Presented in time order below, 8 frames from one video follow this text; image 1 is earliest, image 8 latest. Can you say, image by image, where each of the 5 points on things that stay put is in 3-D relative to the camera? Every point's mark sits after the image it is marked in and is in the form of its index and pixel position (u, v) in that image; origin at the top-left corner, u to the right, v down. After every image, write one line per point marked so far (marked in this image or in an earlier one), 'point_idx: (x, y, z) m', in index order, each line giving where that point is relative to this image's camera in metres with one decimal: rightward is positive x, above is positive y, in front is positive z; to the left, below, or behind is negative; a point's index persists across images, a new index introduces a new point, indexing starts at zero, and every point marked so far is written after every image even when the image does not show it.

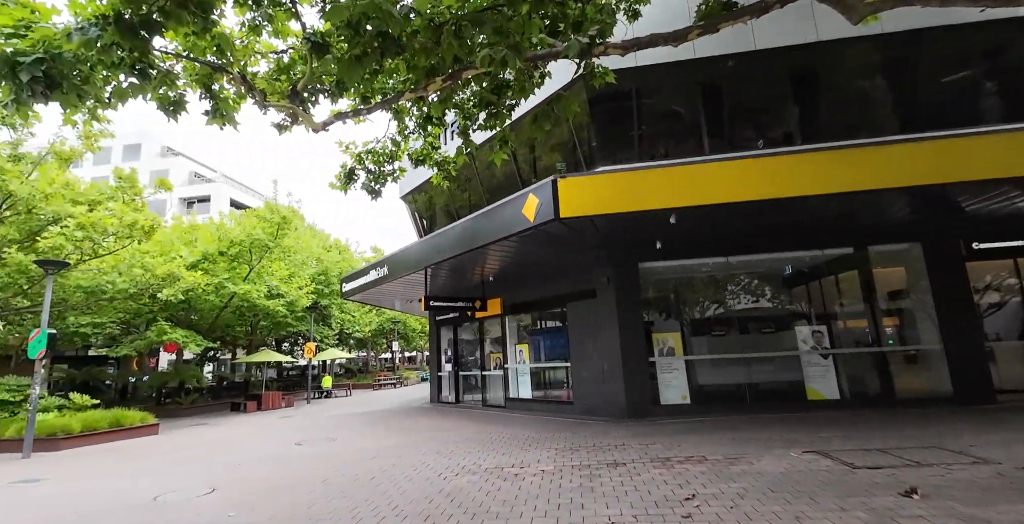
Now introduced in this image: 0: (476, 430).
0: (-0.7, -3.2, +8.9) m
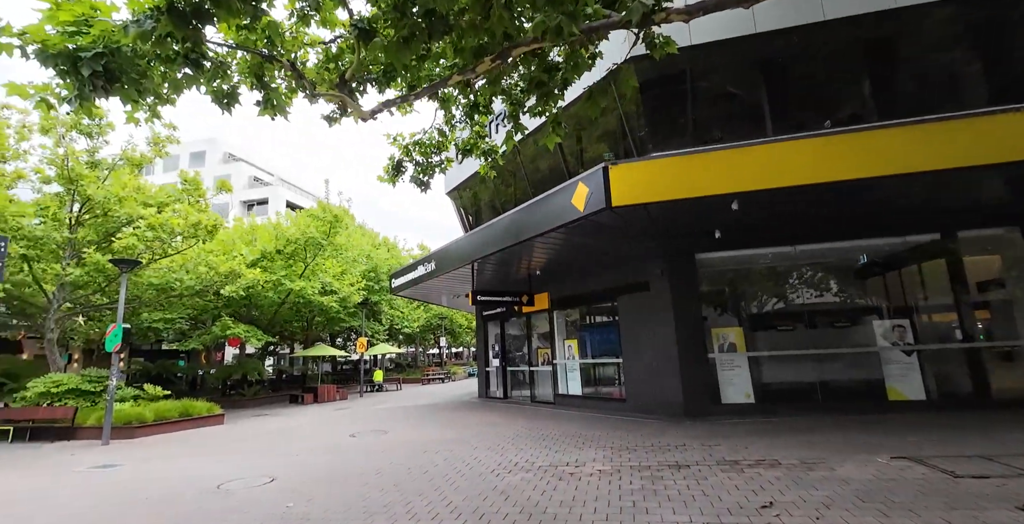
0: (+0.3, -3.0, +8.7) m
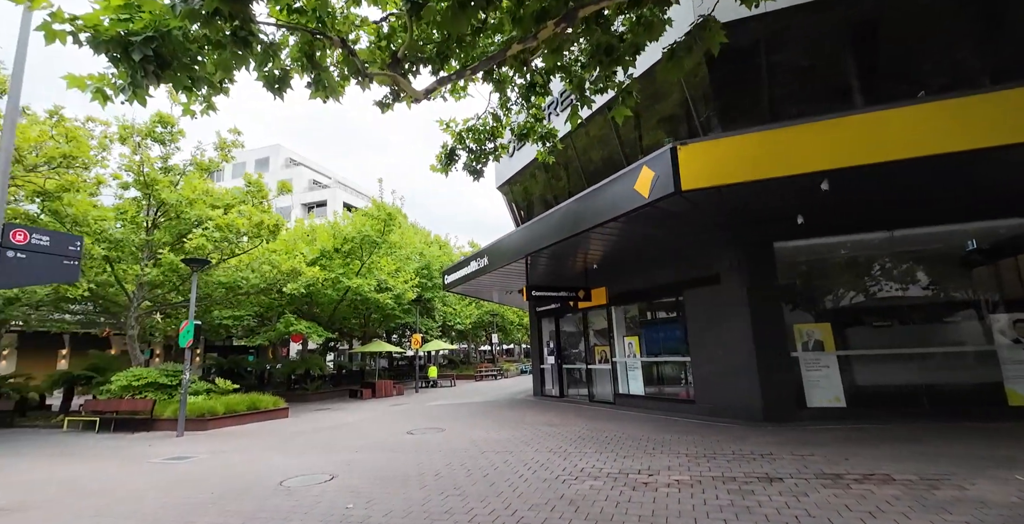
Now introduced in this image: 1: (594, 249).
0: (+1.3, -2.9, +8.2) m
1: (+1.9, +0.3, +10.9) m
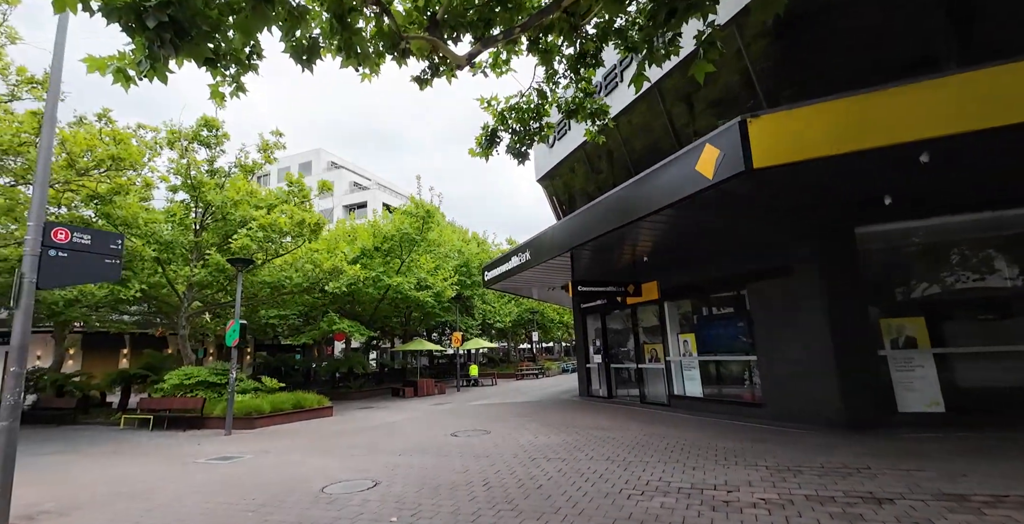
0: (+2.1, -2.7, +7.6) m
1: (+2.9, +0.4, +10.2) m
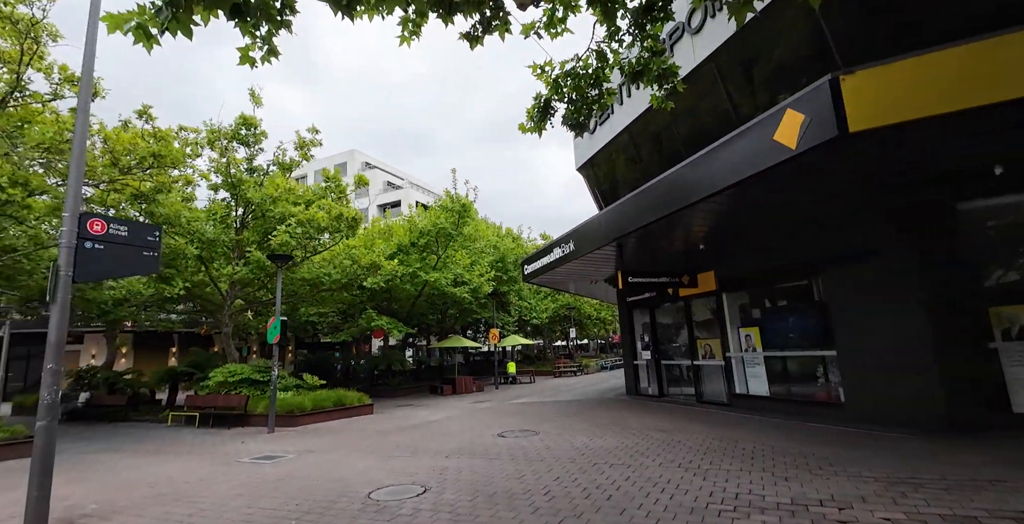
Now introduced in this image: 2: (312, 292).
0: (+2.9, -2.5, +6.9) m
1: (+3.8, +0.7, +9.4) m
2: (-6.6, -1.0, +15.6) m
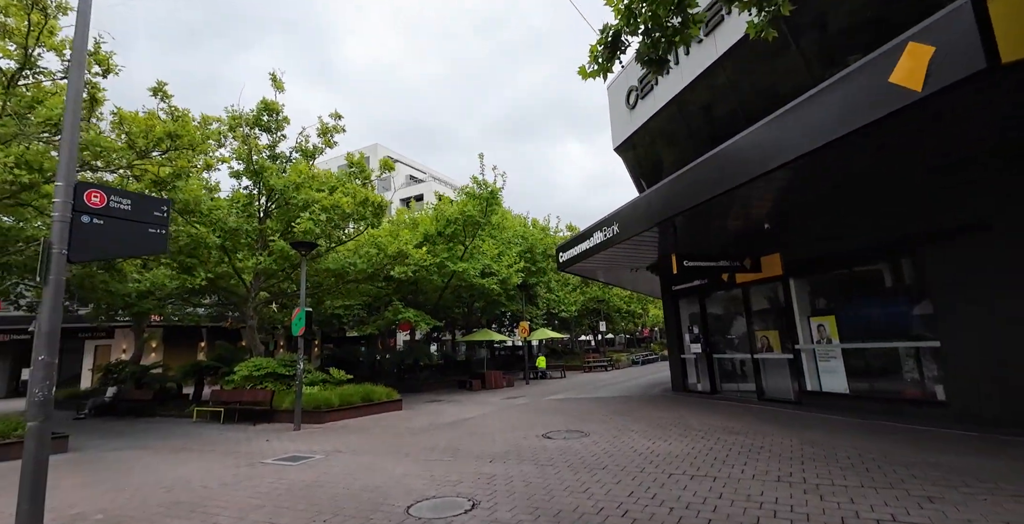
0: (+3.6, -2.2, +5.9) m
1: (+4.5, +1.0, +8.4) m
2: (-5.6, -0.7, +15.0) m
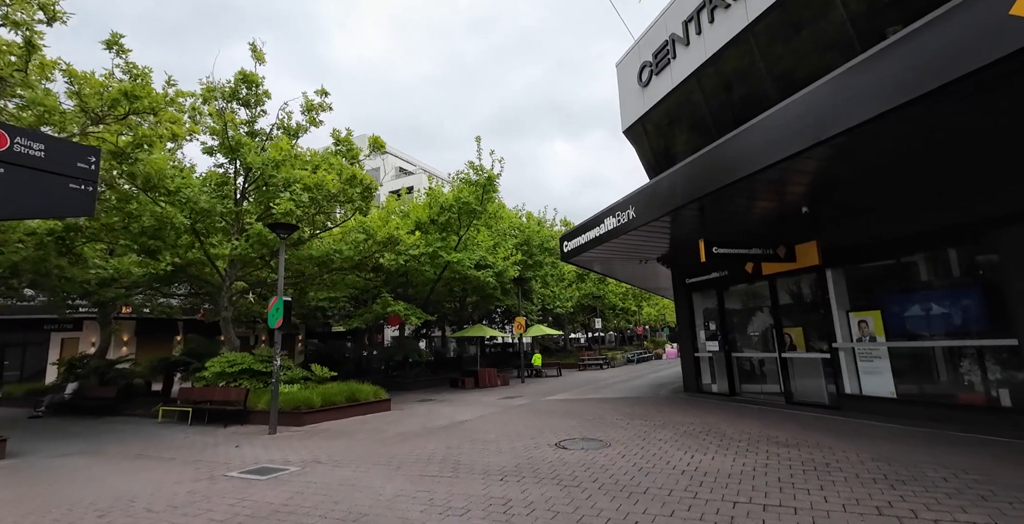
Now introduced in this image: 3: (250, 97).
0: (+3.8, -2.0, +5.0) m
1: (+4.7, +1.2, +7.4) m
2: (-5.6, -0.3, +13.8) m
3: (-7.4, +4.7, +13.3) m
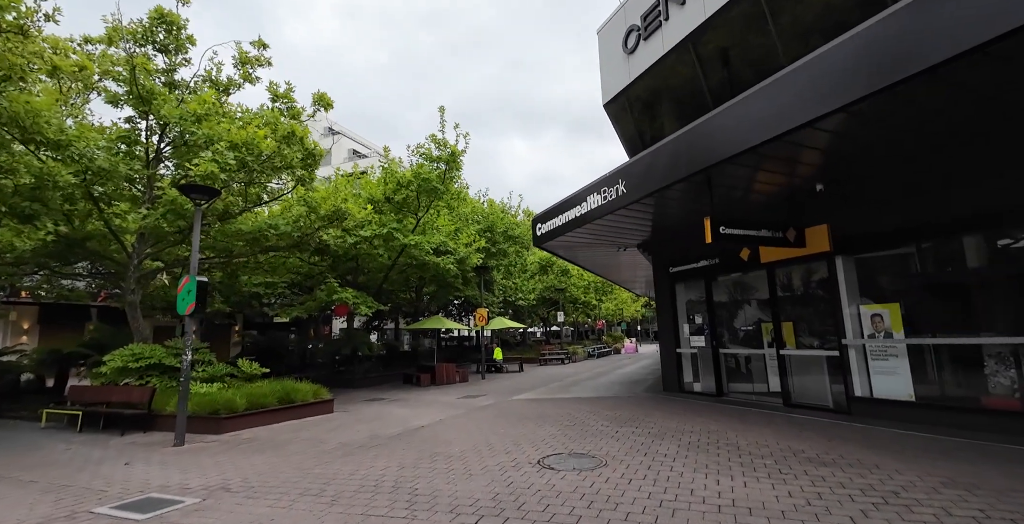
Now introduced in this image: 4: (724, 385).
0: (+3.6, -1.8, +4.0) m
1: (+4.3, +1.4, +6.5) m
2: (-6.5, +0.3, +11.9) m
3: (-8.1, +5.3, +11.2) m
4: (+4.3, -2.6, +10.0) m
